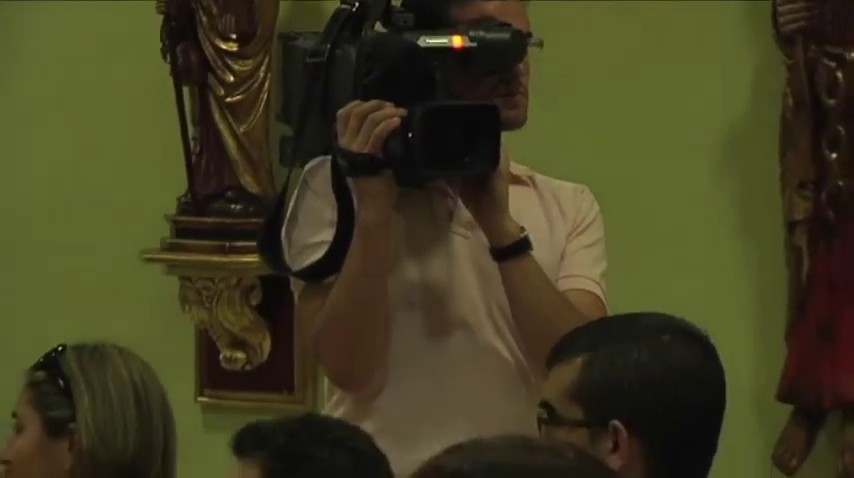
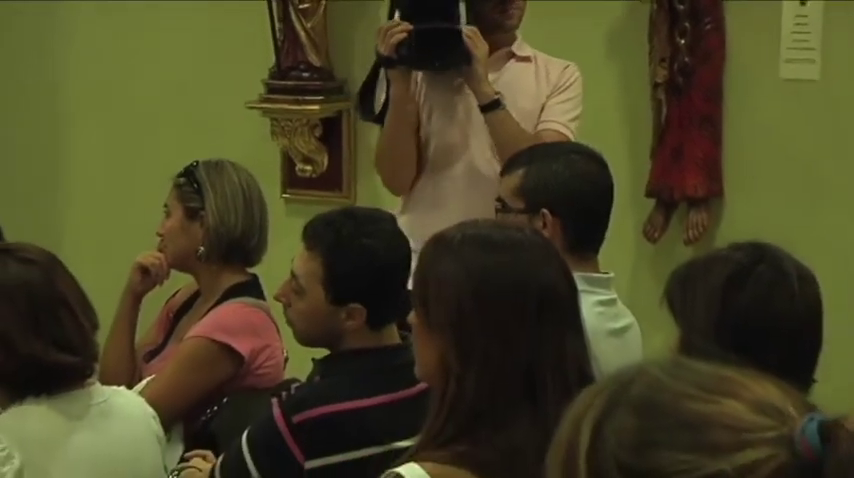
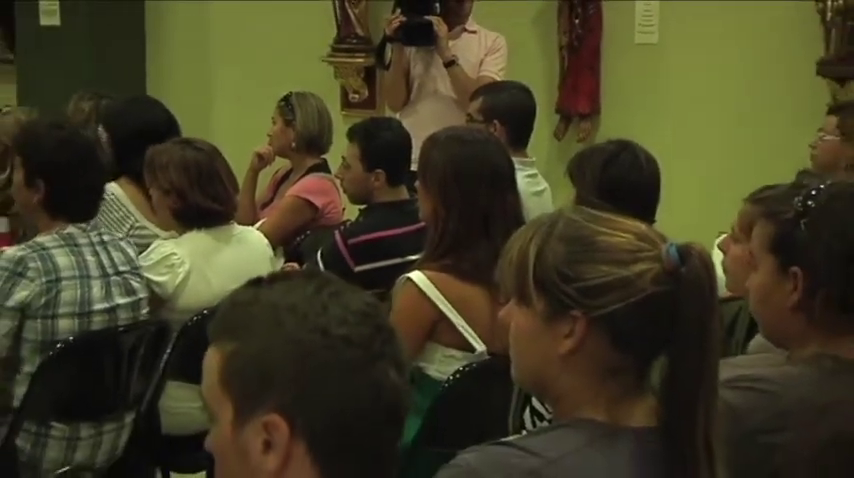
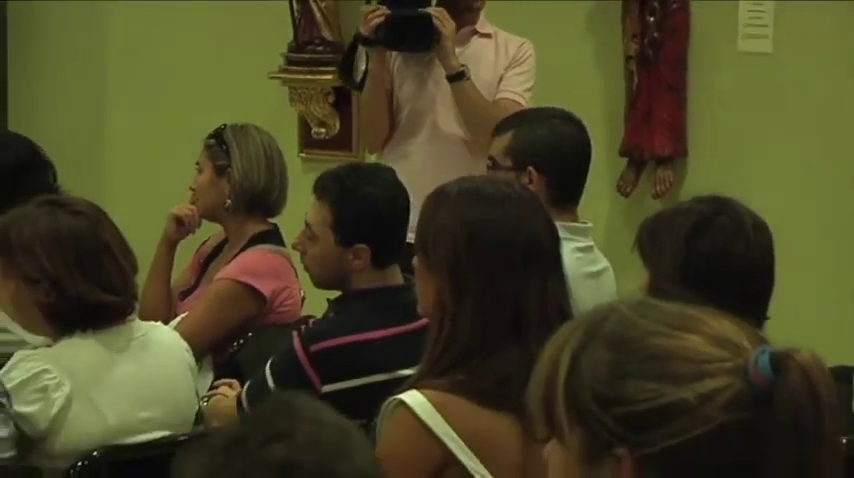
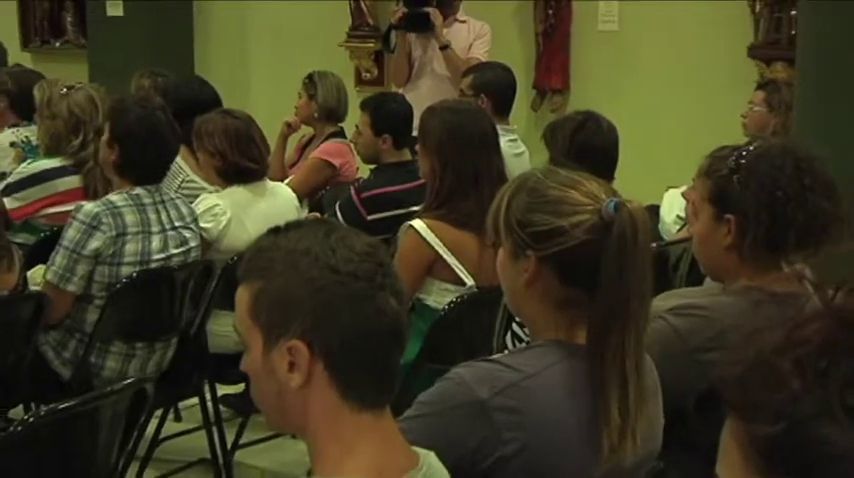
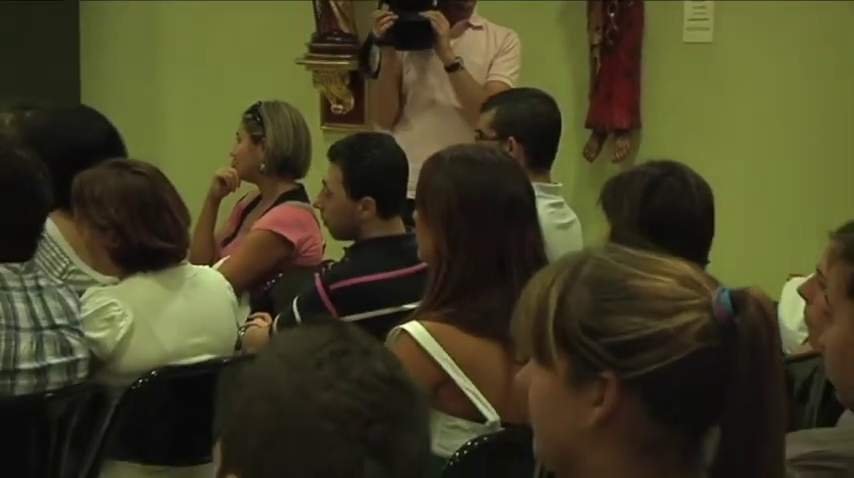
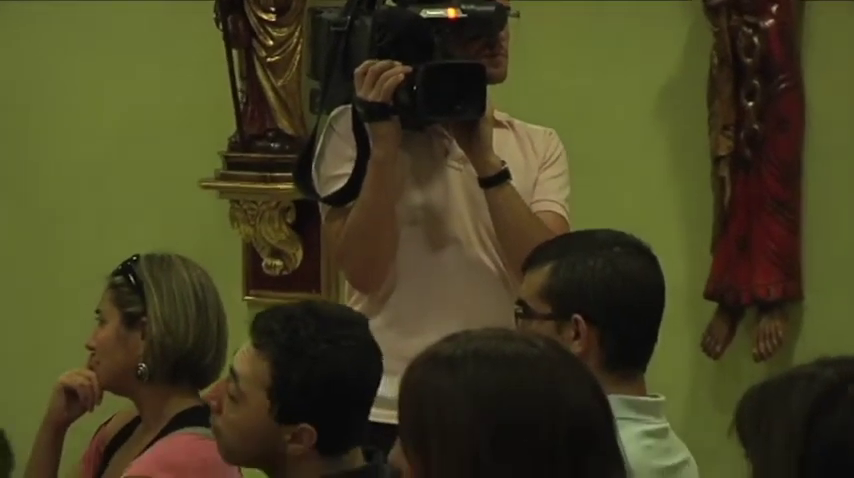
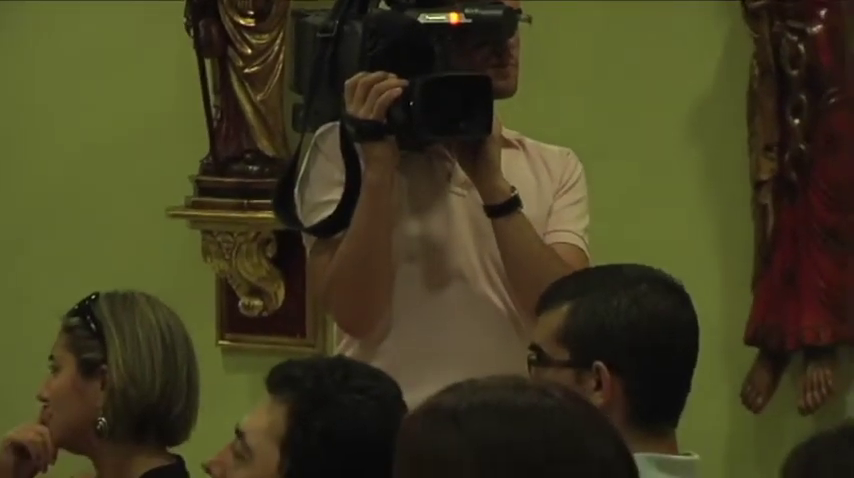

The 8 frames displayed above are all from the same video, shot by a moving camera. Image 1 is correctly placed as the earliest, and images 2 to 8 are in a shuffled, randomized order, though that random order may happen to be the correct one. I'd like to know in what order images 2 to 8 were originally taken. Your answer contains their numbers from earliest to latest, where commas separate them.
8, 7, 2, 4, 6, 3, 5
